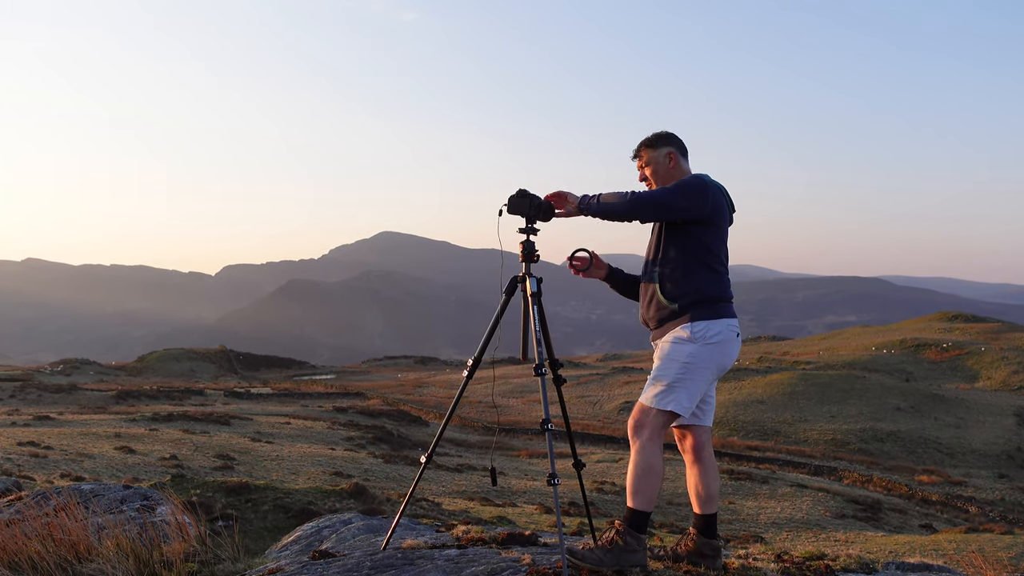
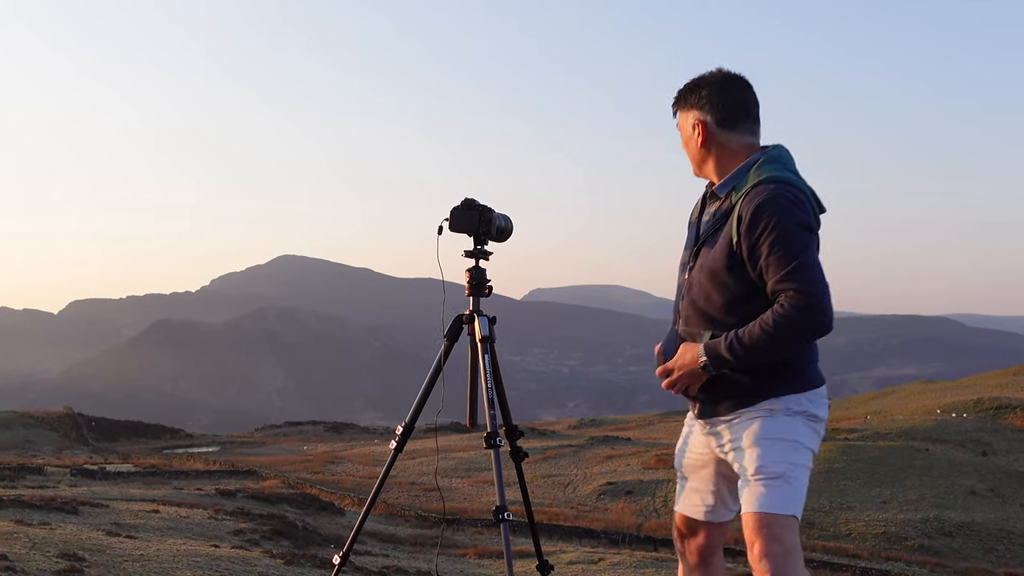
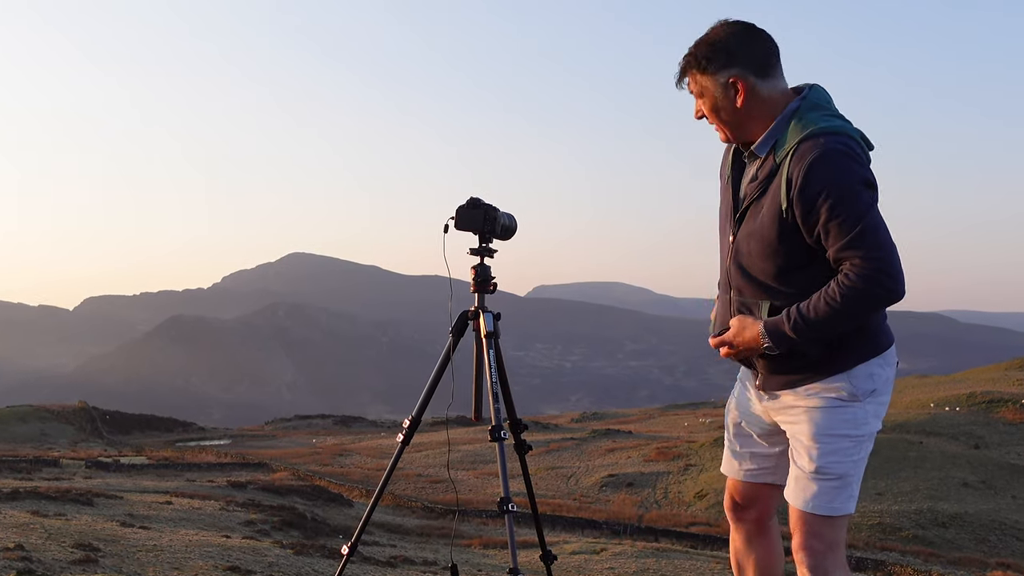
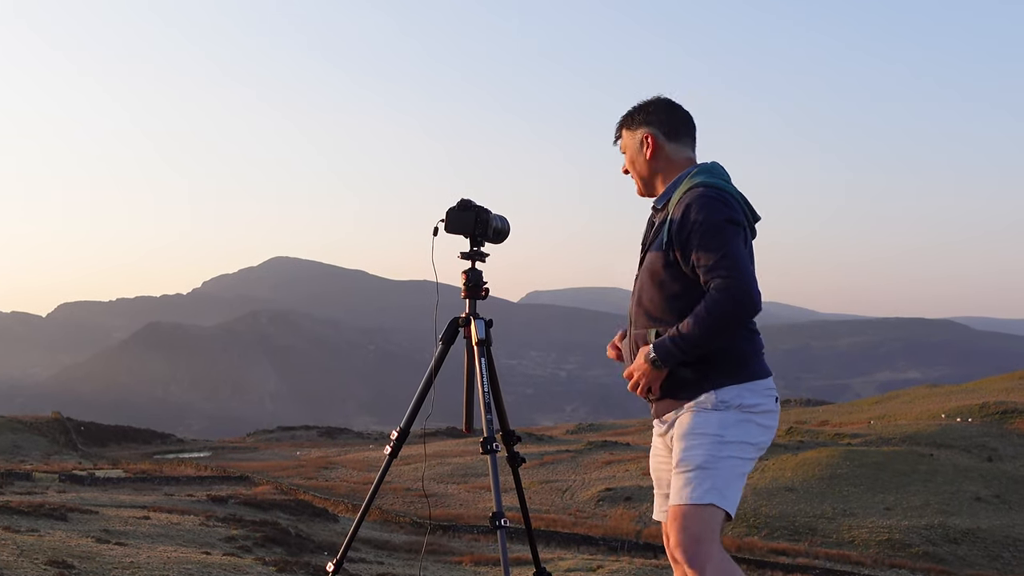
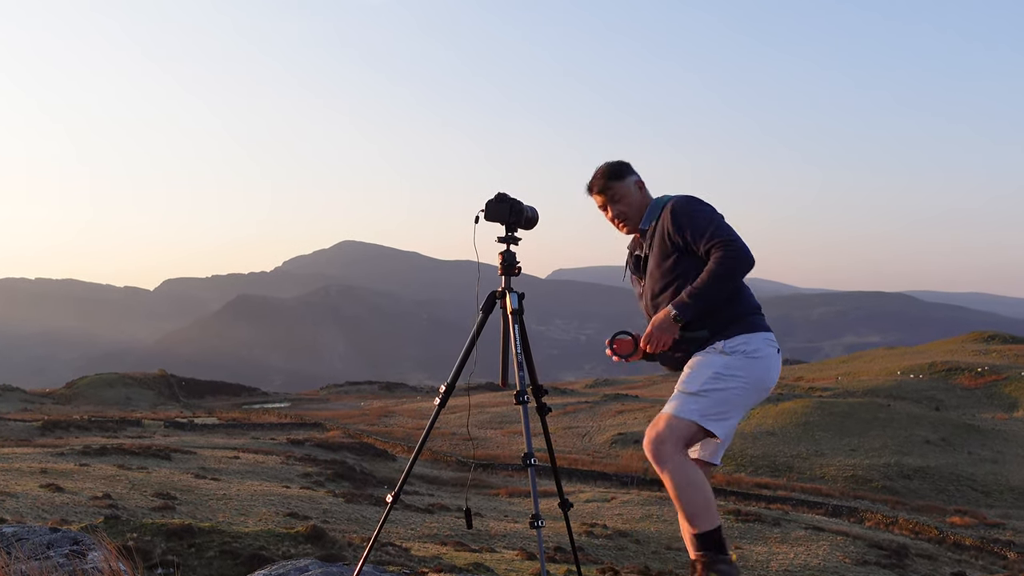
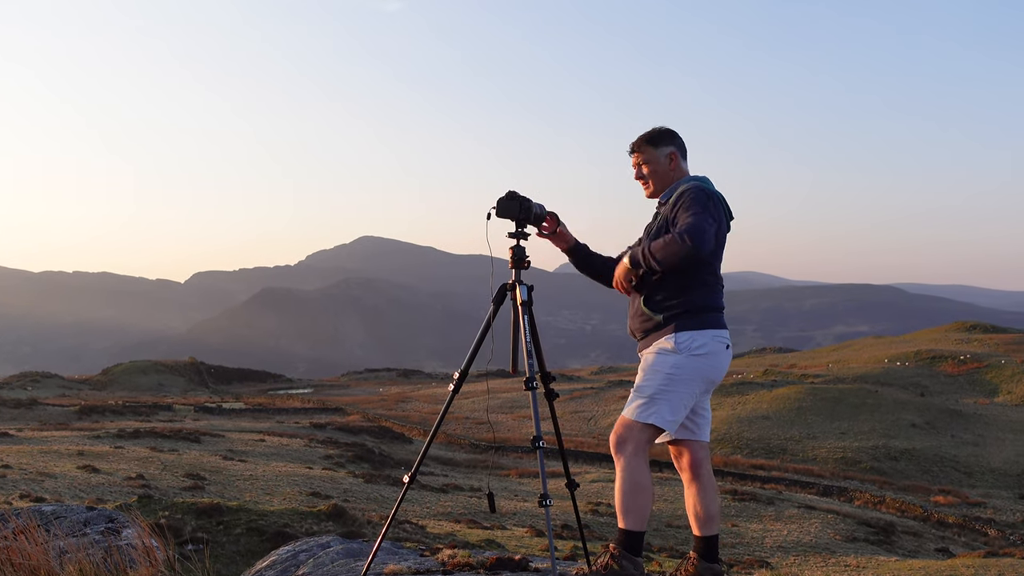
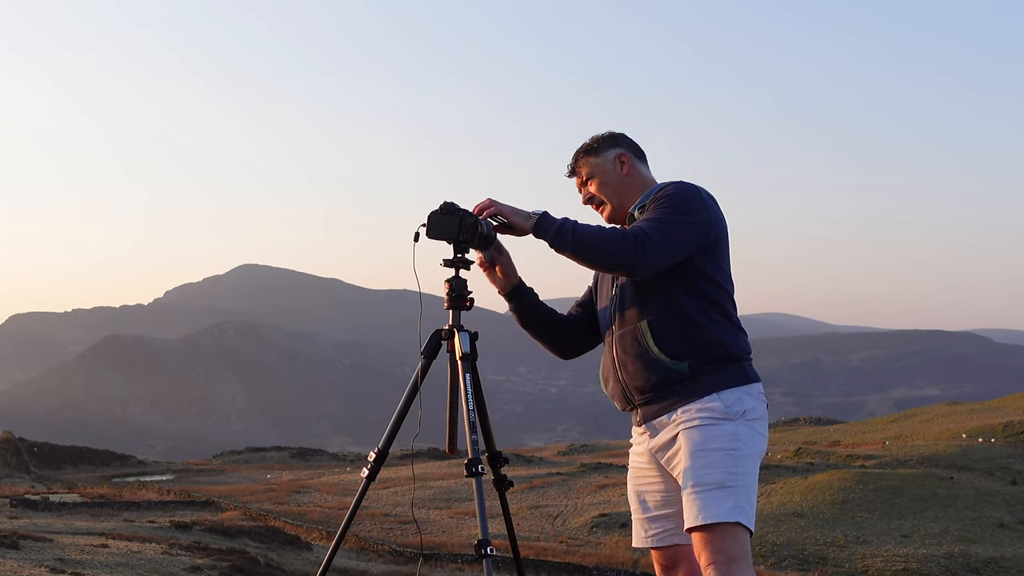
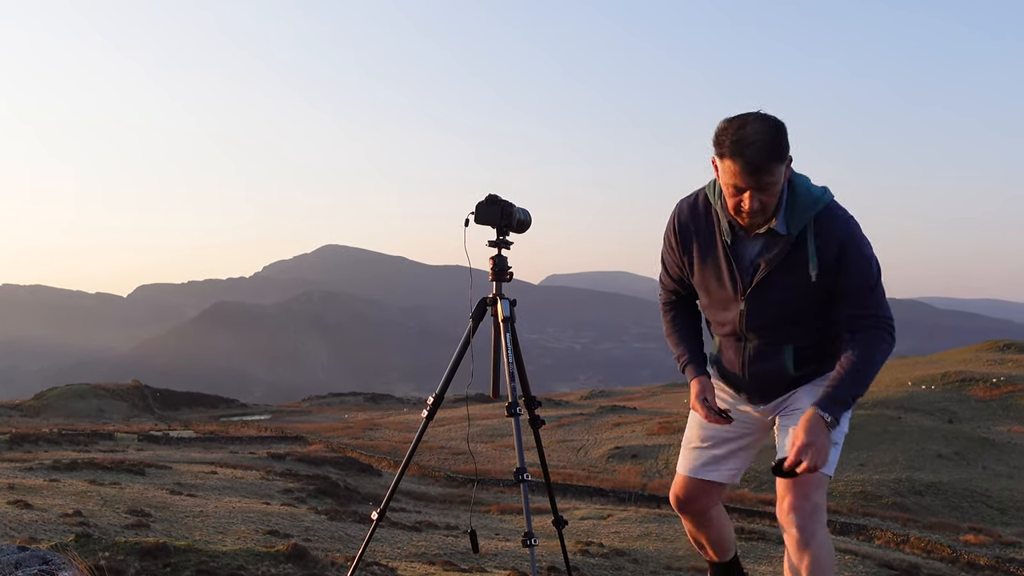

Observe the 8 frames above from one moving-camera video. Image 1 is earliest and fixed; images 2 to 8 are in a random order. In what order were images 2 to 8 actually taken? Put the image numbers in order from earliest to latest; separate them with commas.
6, 5, 8, 3, 2, 4, 7
